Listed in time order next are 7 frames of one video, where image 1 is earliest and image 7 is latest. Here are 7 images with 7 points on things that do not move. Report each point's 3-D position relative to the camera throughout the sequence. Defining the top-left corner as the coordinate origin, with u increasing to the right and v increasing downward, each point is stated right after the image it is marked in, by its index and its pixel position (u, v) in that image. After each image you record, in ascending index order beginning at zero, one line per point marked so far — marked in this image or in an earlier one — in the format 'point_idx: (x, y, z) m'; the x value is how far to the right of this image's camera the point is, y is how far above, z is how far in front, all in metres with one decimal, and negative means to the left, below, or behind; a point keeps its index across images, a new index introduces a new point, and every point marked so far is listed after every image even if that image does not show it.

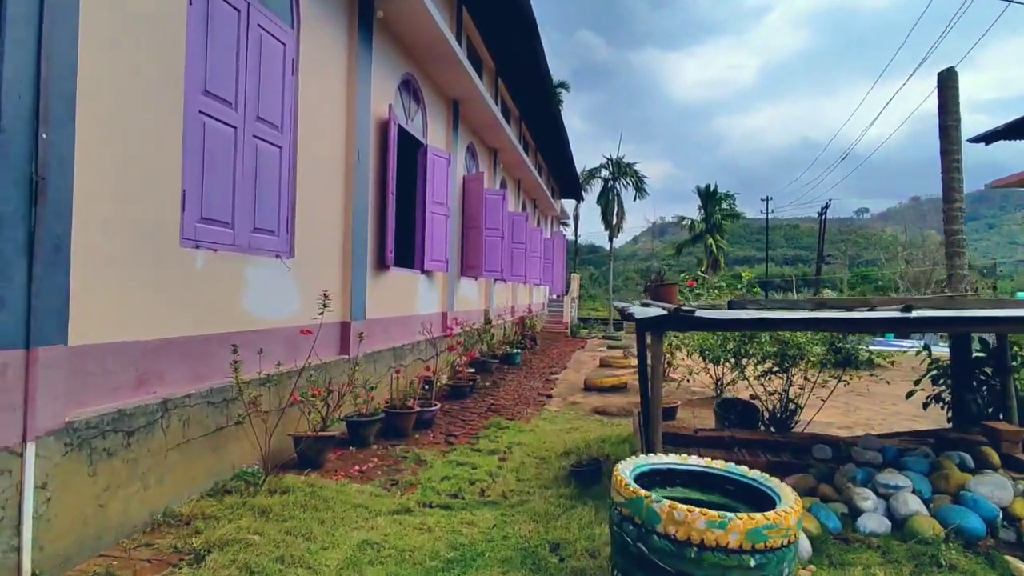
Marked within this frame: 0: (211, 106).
0: (-2.2, +1.4, +4.5) m
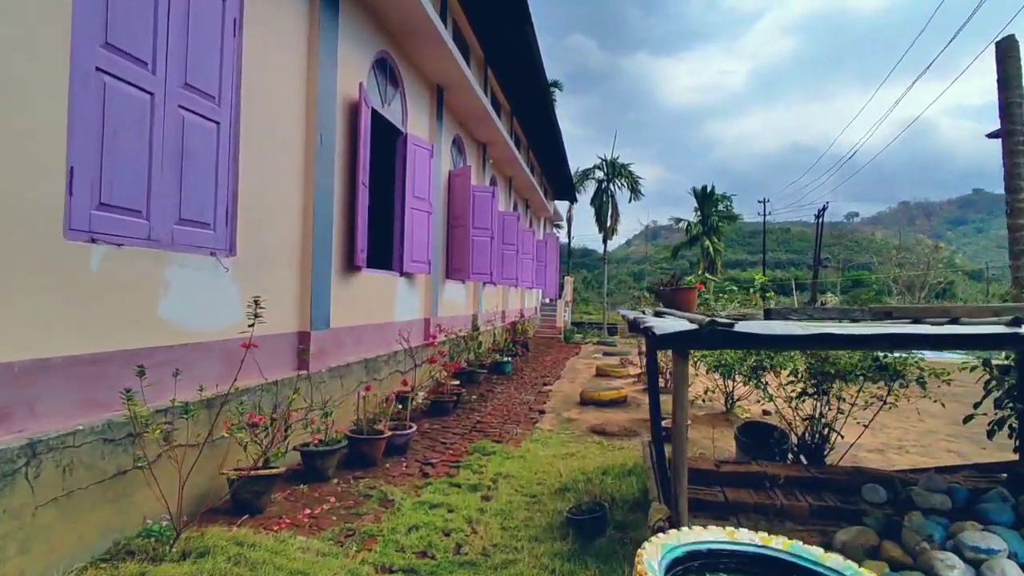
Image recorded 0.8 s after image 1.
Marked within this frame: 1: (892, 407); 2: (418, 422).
0: (-2.3, +1.3, +3.5) m
1: (+3.1, -1.0, +4.9) m
2: (-1.1, -1.6, +7.2) m
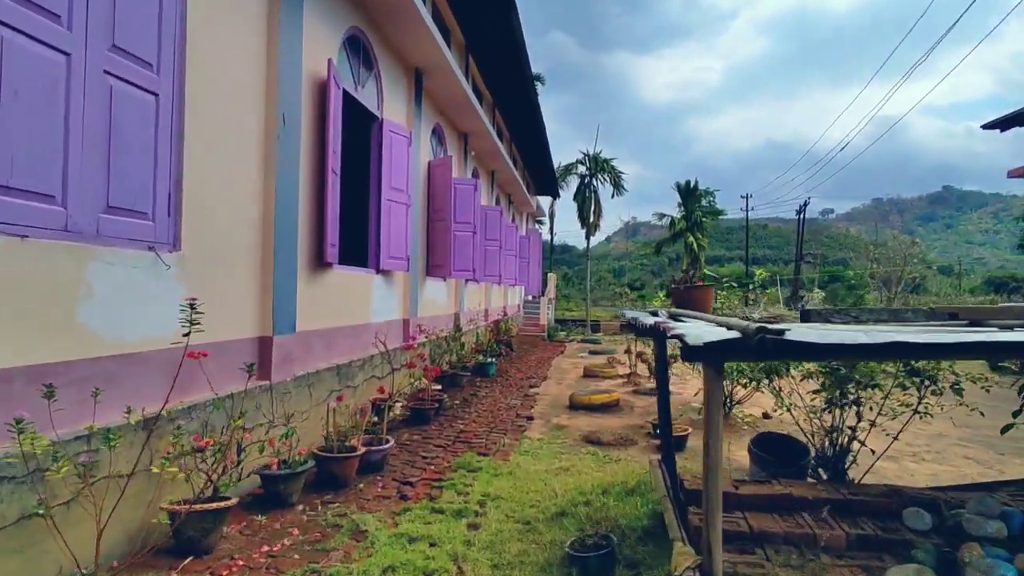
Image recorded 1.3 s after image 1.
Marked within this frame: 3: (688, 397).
0: (-2.4, +1.3, +2.9) m
1: (+3.0, -0.9, +4.4) m
2: (-1.3, -1.6, +6.6) m
3: (+2.8, -1.8, +9.6) m
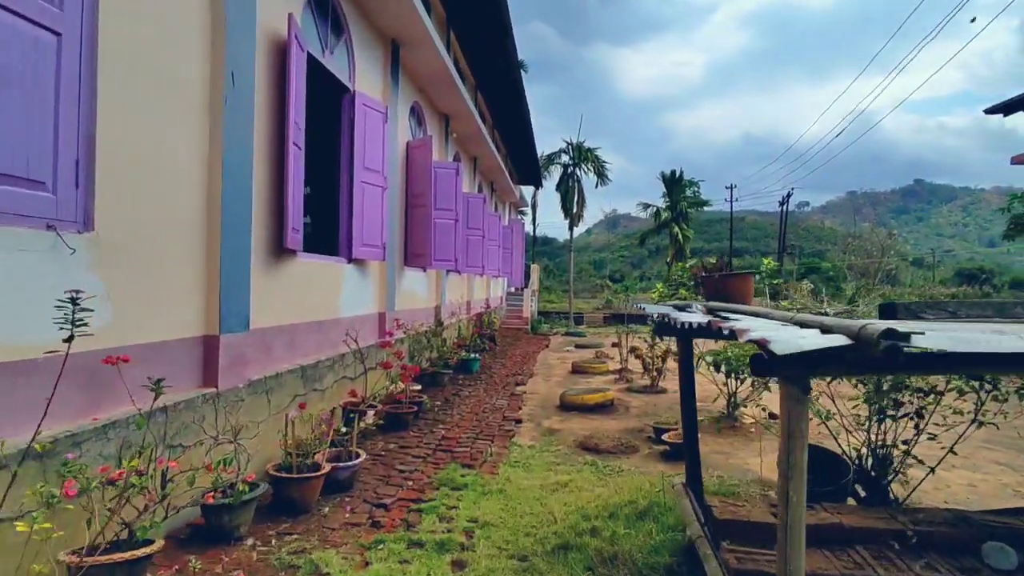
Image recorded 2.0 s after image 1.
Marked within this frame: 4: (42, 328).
0: (-2.4, +1.4, +2.1) m
1: (+3.0, -0.9, +3.8) m
2: (-1.4, -1.5, +5.9) m
3: (+2.6, -1.6, +9.0) m
4: (-2.3, -0.2, +2.9) m
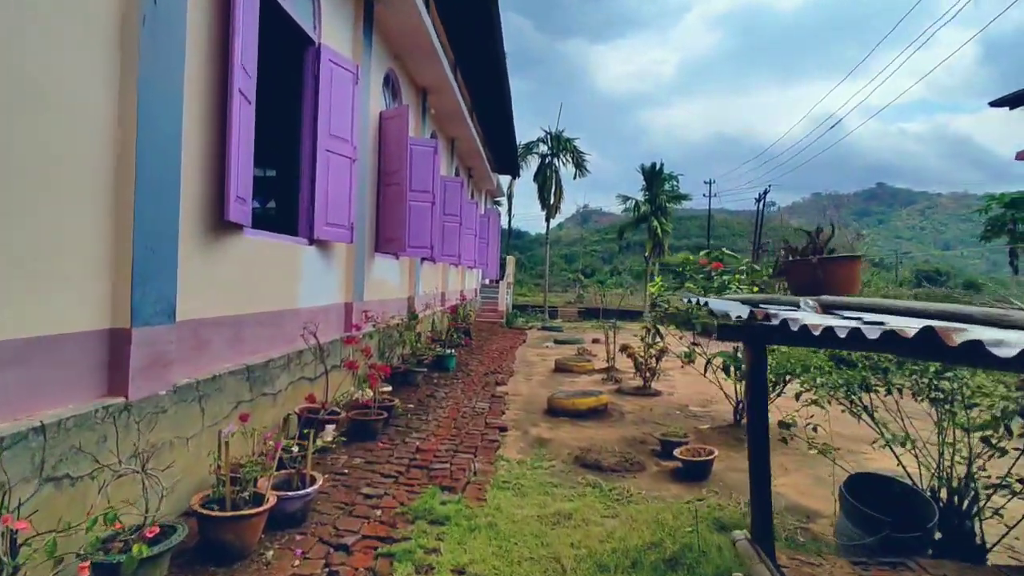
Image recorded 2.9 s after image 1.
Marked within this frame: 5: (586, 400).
0: (-2.2, +1.5, +1.1) m
1: (+3.0, -0.9, +3.0) m
2: (-1.5, -1.4, +4.9) m
3: (+2.3, -1.5, +8.3) m
4: (-2.2, -0.1, +1.9) m
5: (+0.9, -1.3, +7.2) m
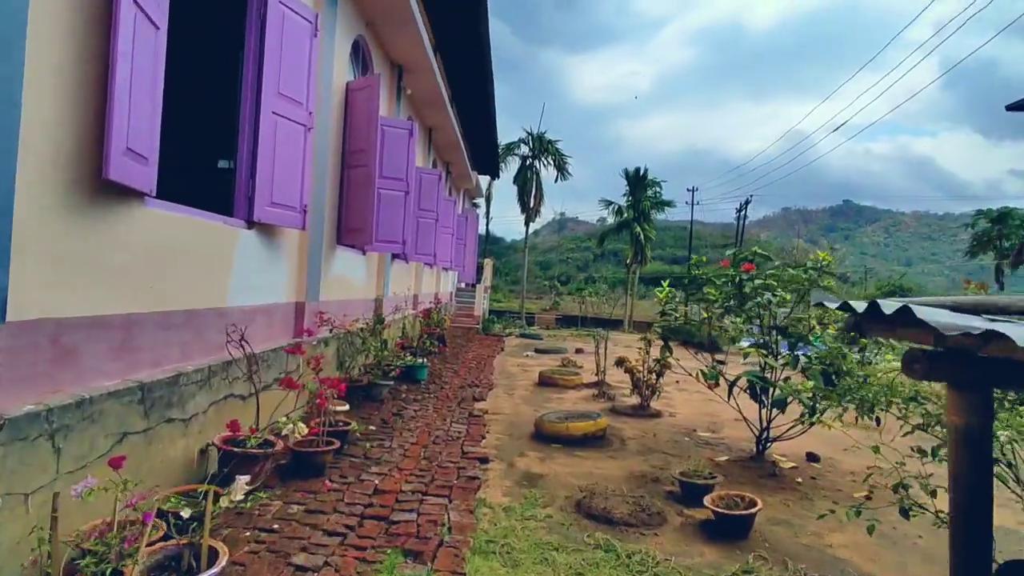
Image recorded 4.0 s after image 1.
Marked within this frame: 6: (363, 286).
0: (-2.1, +1.6, -0.1) m
1: (+3.0, -0.9, +2.0) m
2: (-1.6, -1.3, +3.7) m
3: (+2.1, -1.6, +7.2) m
4: (-2.1, 0.0, +0.7) m
5: (+0.7, -1.4, +6.1) m
6: (-2.1, 0.0, +8.5) m
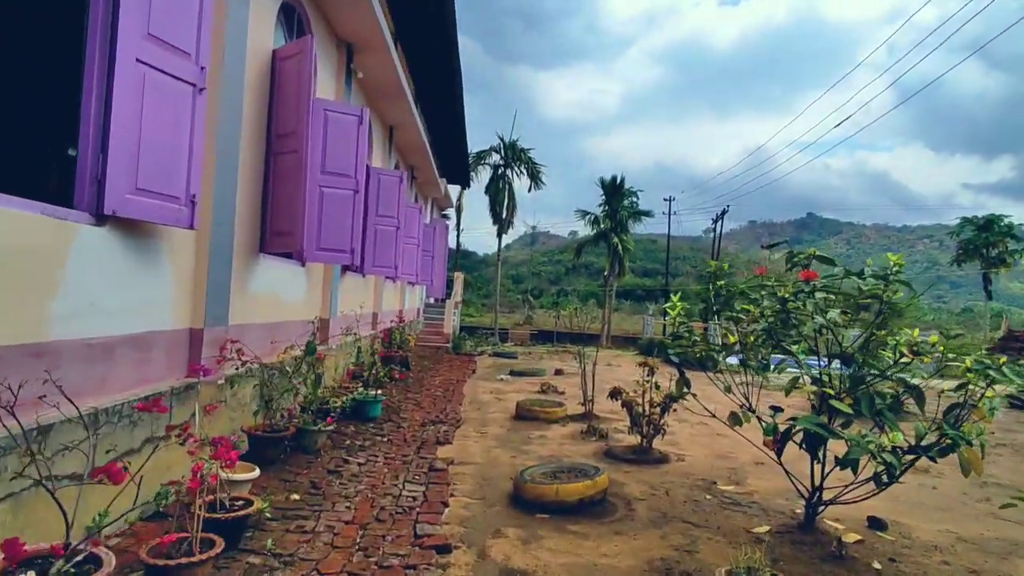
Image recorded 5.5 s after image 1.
0: (-2.0, +1.5, -1.6) m
1: (+2.9, -0.9, +0.7) m
2: (-1.7, -1.4, +2.2) m
3: (+1.8, -1.8, +5.8) m
4: (-2.1, 0.0, -0.8) m
5: (+0.5, -1.5, +4.6) m
6: (-2.4, -0.2, +7.0) m
